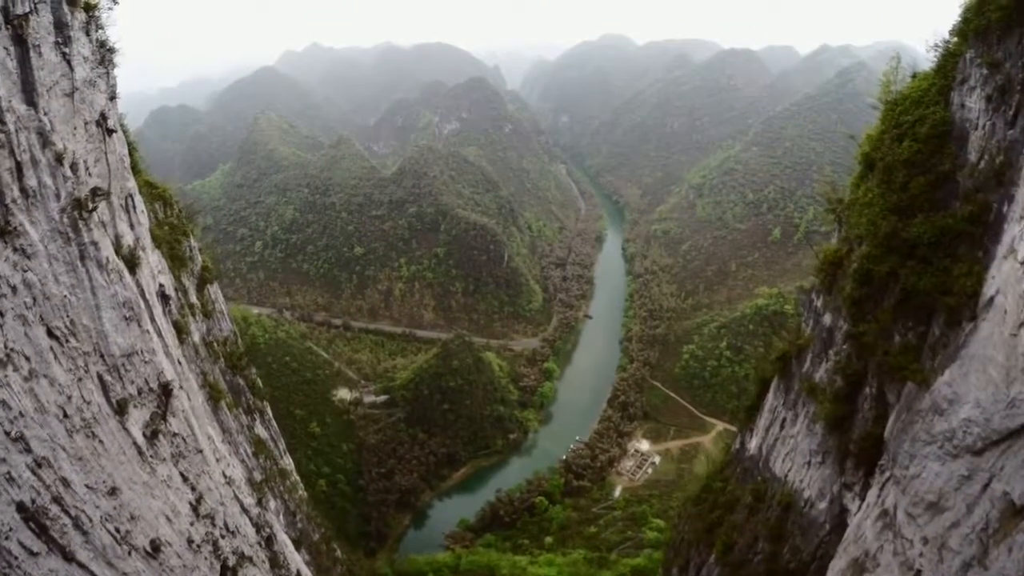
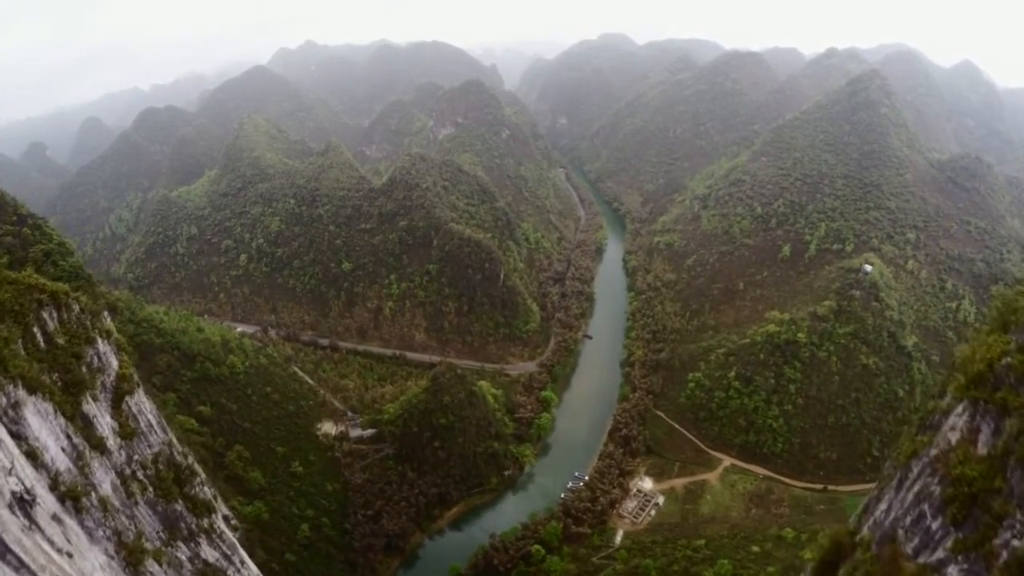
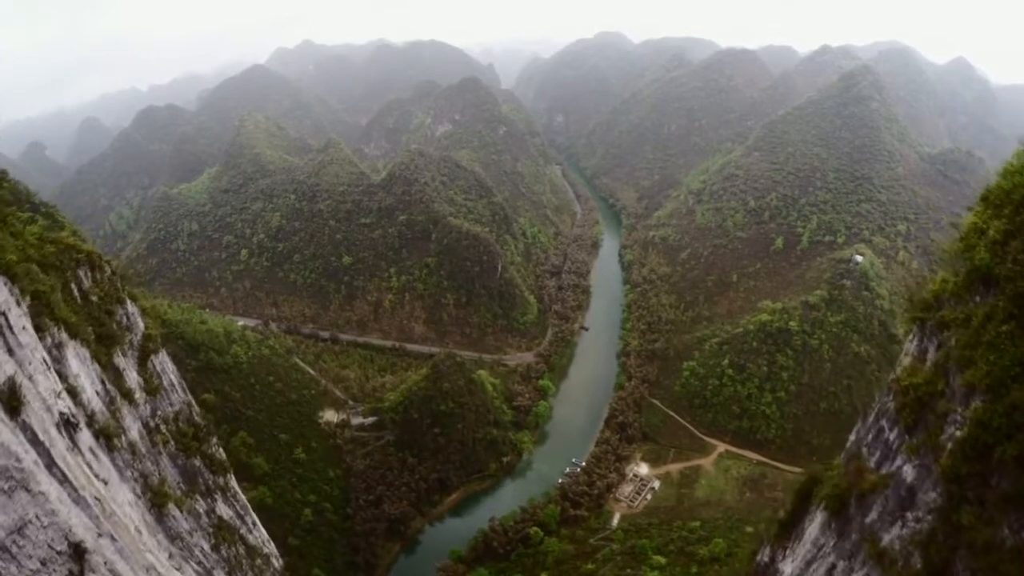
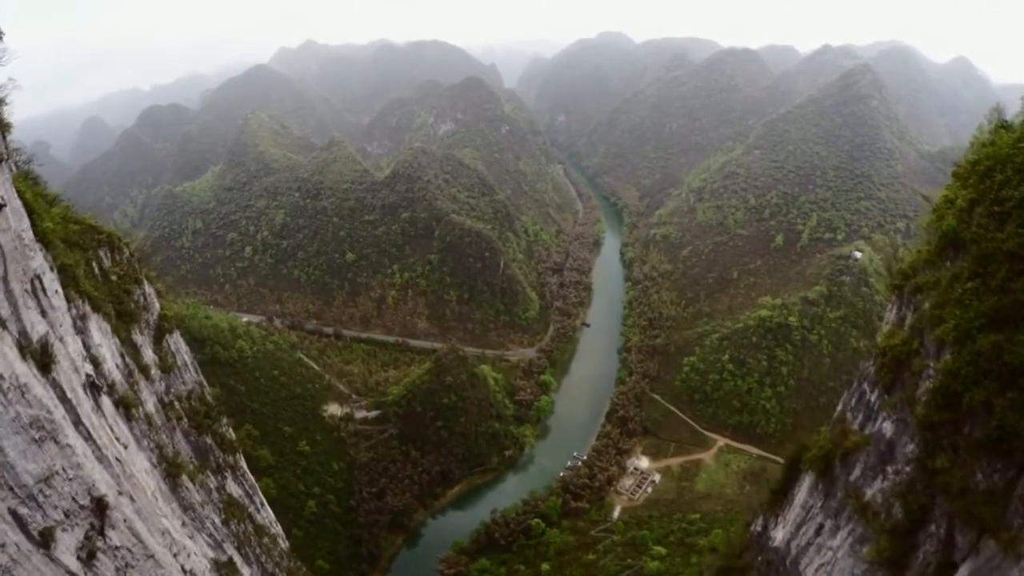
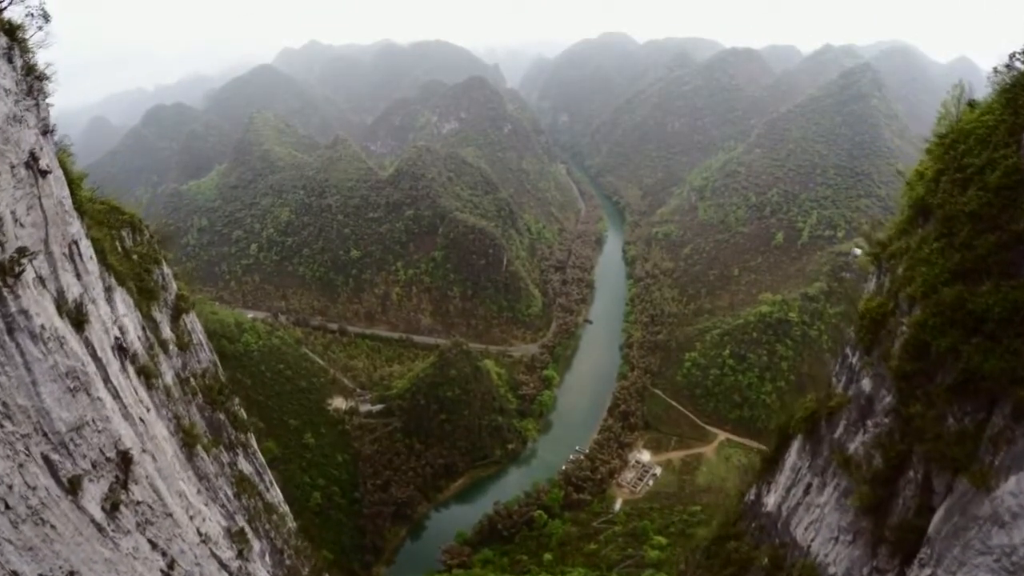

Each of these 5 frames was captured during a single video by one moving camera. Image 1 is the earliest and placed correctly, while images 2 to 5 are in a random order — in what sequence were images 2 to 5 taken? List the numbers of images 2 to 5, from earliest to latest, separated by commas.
5, 4, 3, 2
